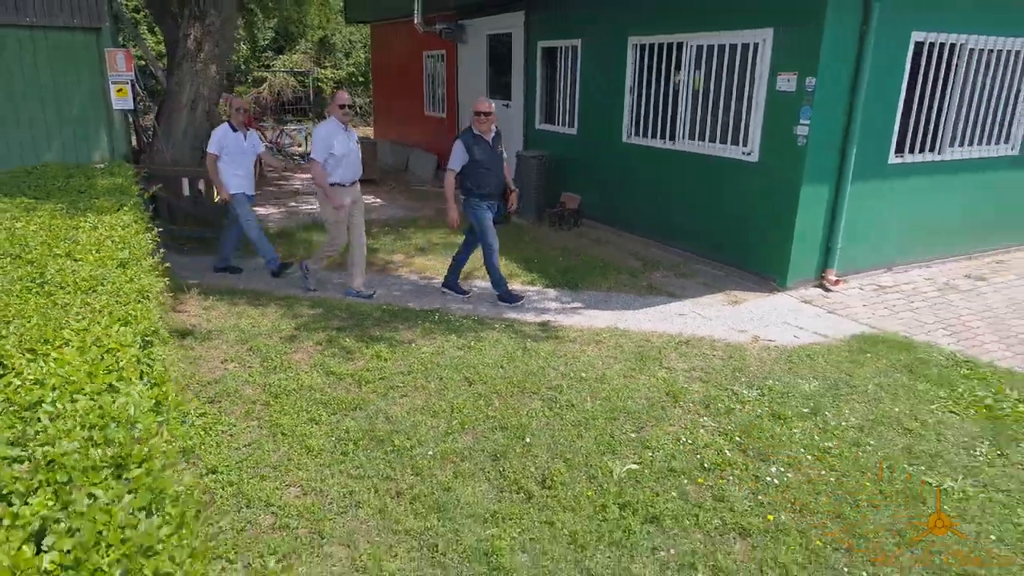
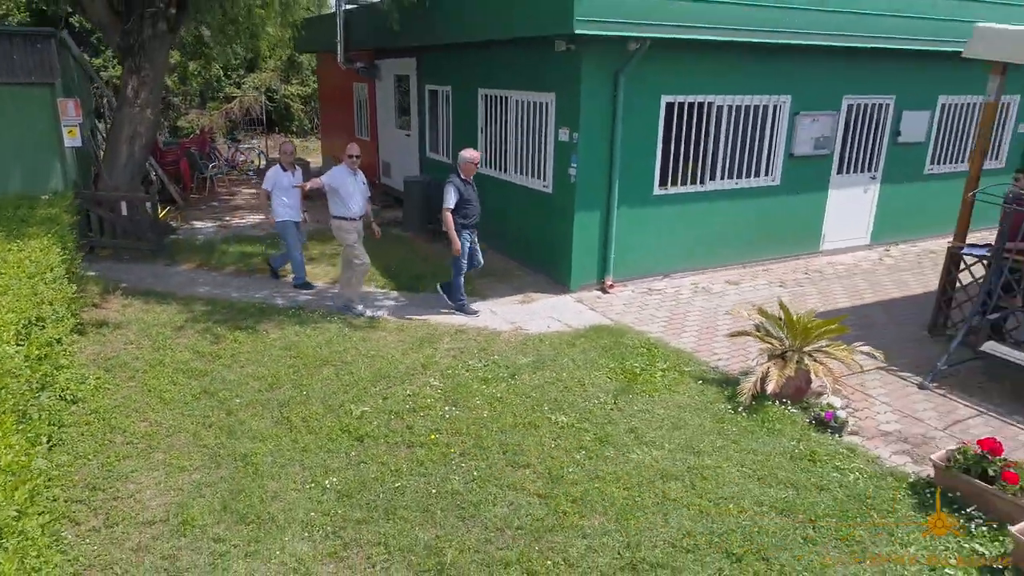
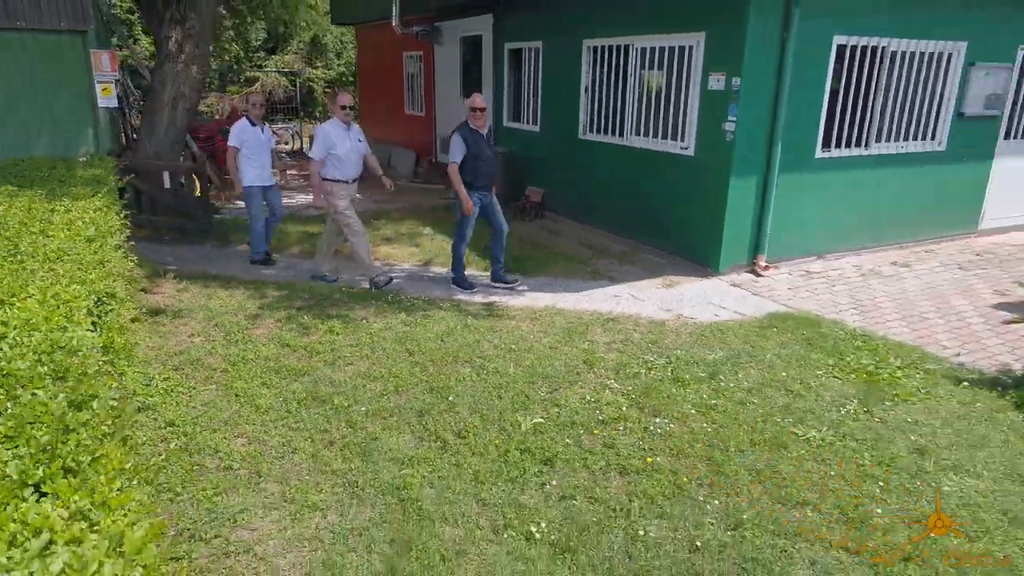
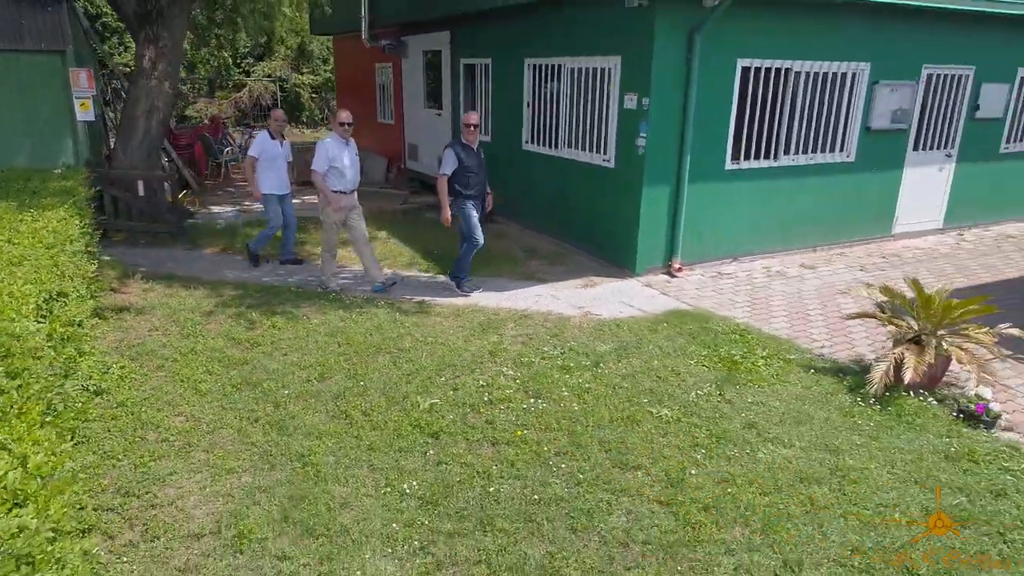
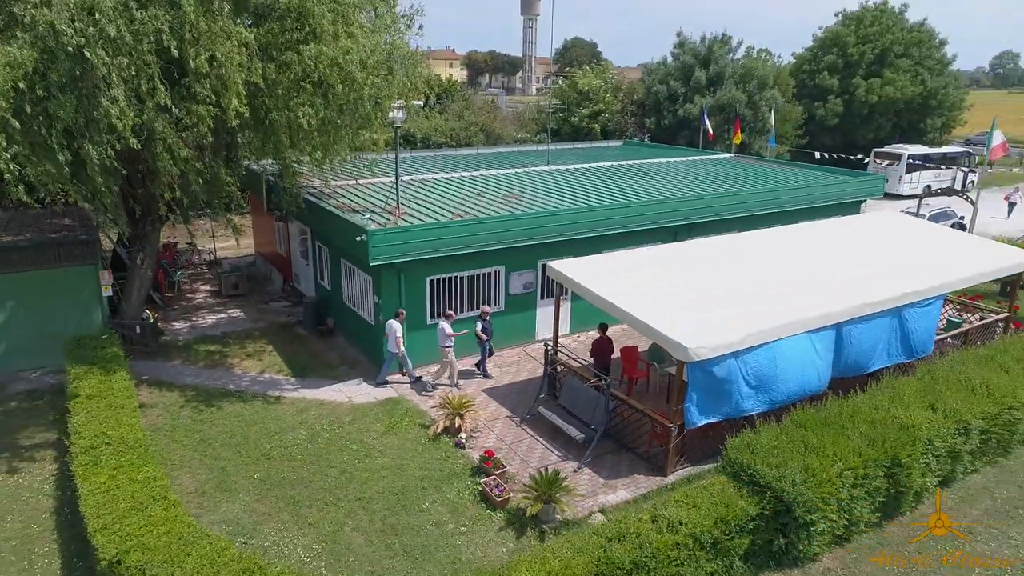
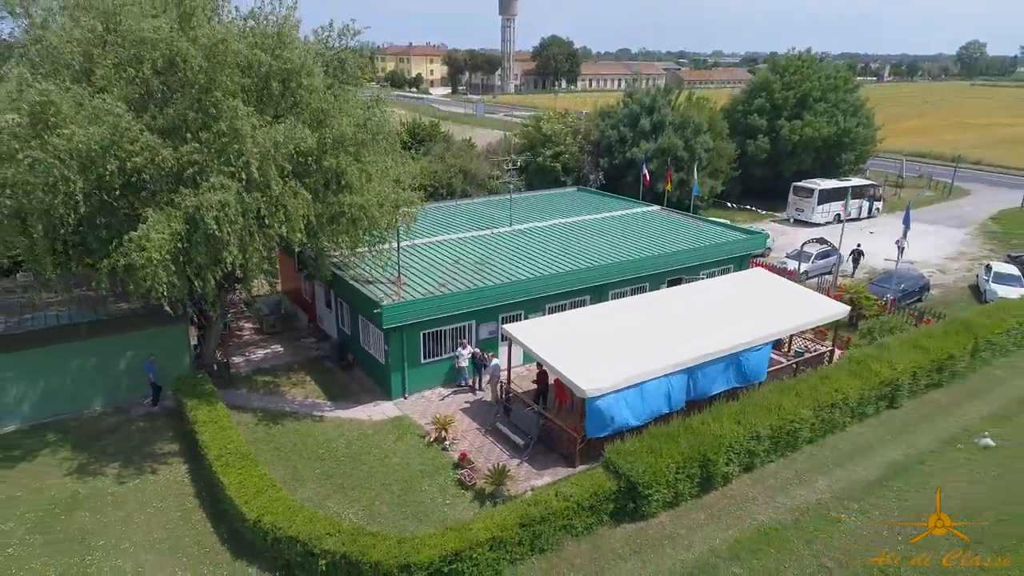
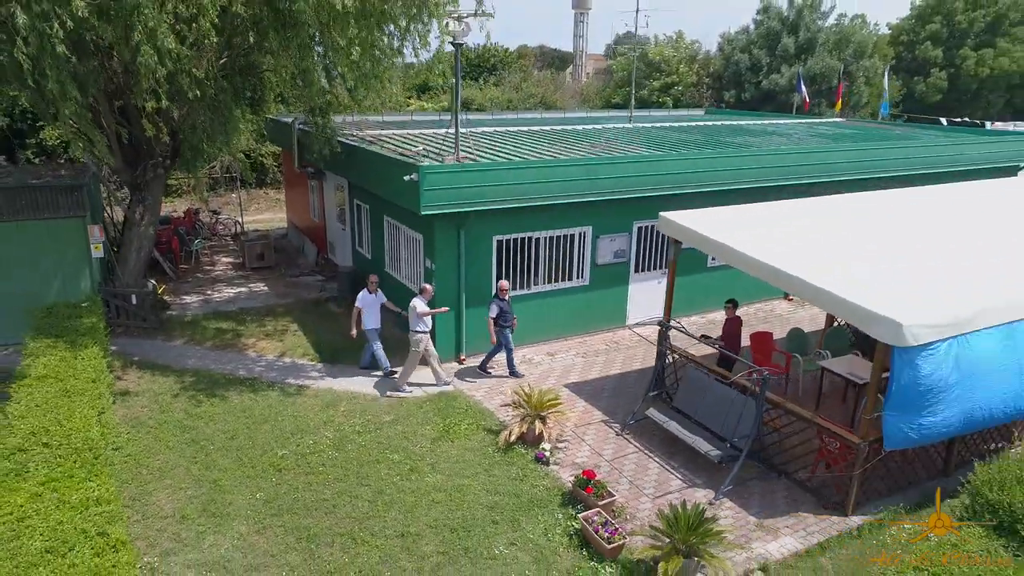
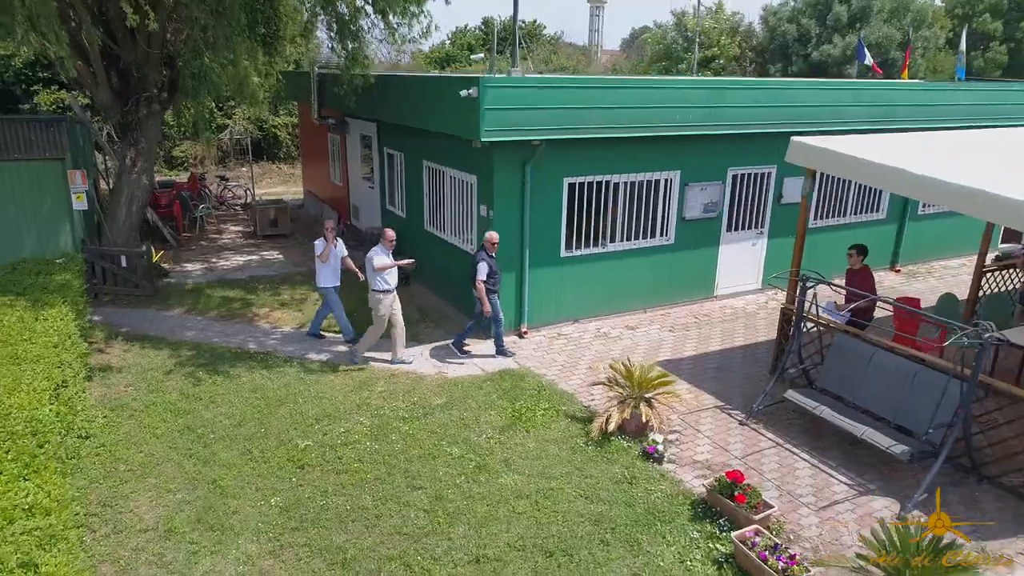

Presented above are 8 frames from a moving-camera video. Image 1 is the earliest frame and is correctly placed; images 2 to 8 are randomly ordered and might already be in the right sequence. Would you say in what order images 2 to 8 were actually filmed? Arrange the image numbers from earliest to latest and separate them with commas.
3, 4, 2, 8, 7, 5, 6
